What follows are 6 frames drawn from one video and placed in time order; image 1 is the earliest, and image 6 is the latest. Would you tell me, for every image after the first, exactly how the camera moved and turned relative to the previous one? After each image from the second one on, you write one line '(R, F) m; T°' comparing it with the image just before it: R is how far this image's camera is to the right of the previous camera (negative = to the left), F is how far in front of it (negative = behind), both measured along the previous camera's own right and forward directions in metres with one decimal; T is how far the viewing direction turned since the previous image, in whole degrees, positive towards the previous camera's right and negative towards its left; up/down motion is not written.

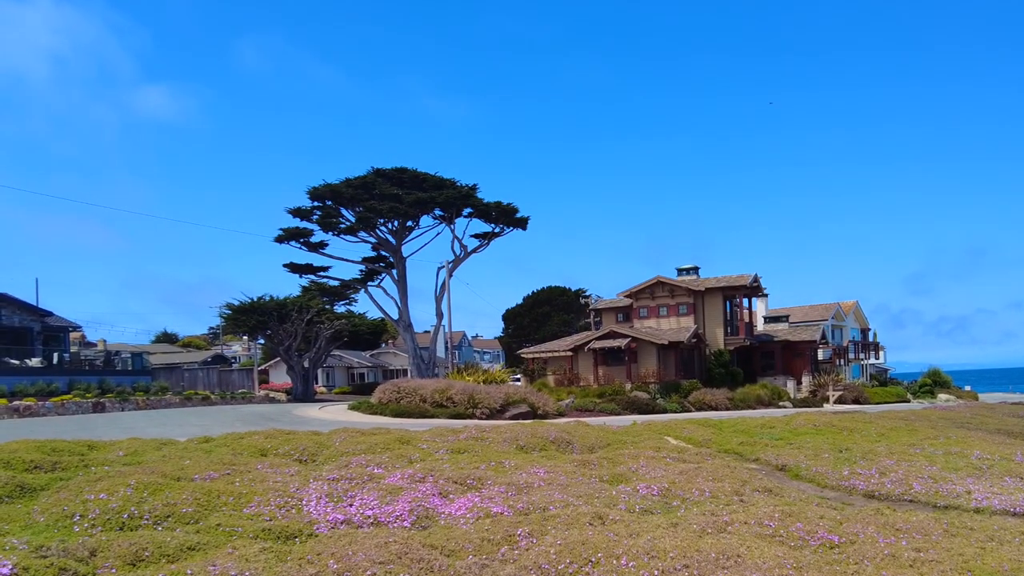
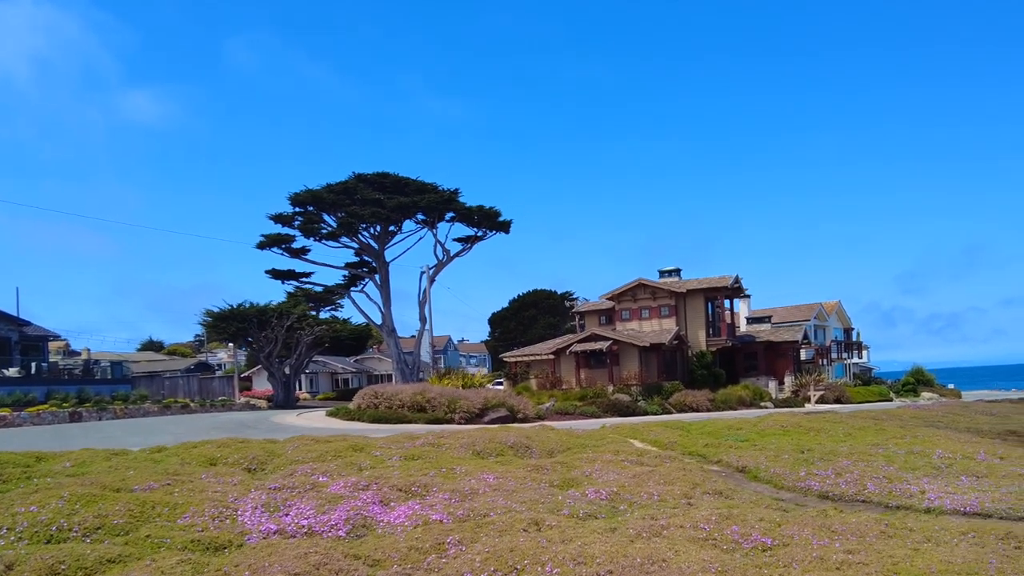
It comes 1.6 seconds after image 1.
(+0.7, +0.1) m; +1°
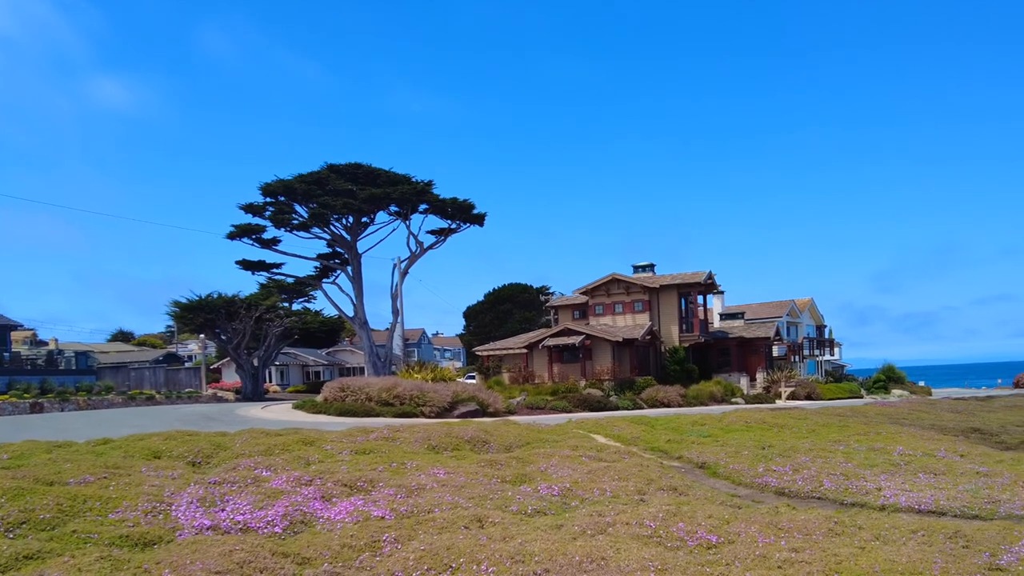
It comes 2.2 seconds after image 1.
(+0.4, +0.3) m; +2°
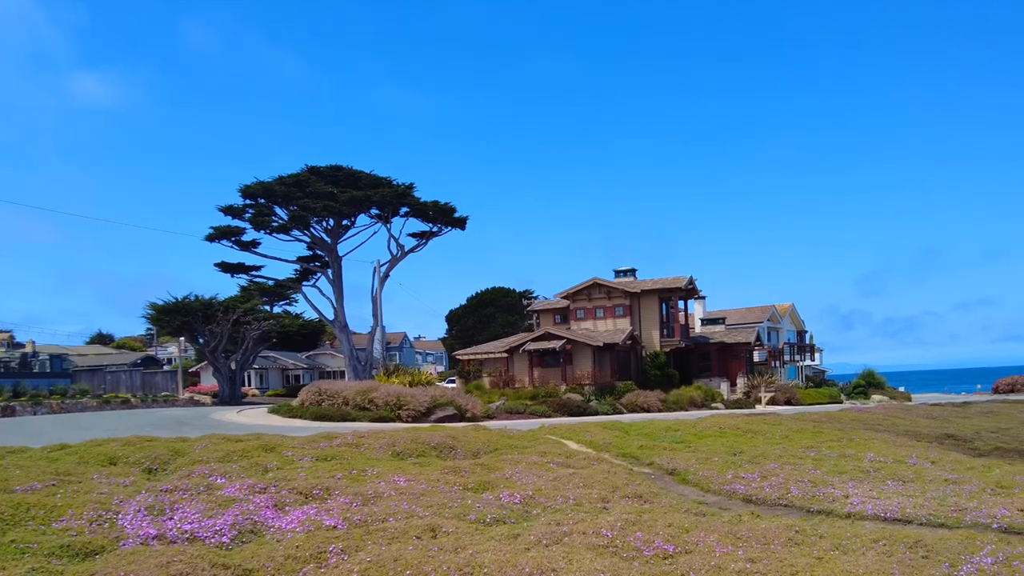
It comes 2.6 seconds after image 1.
(+0.4, +0.2) m; +1°
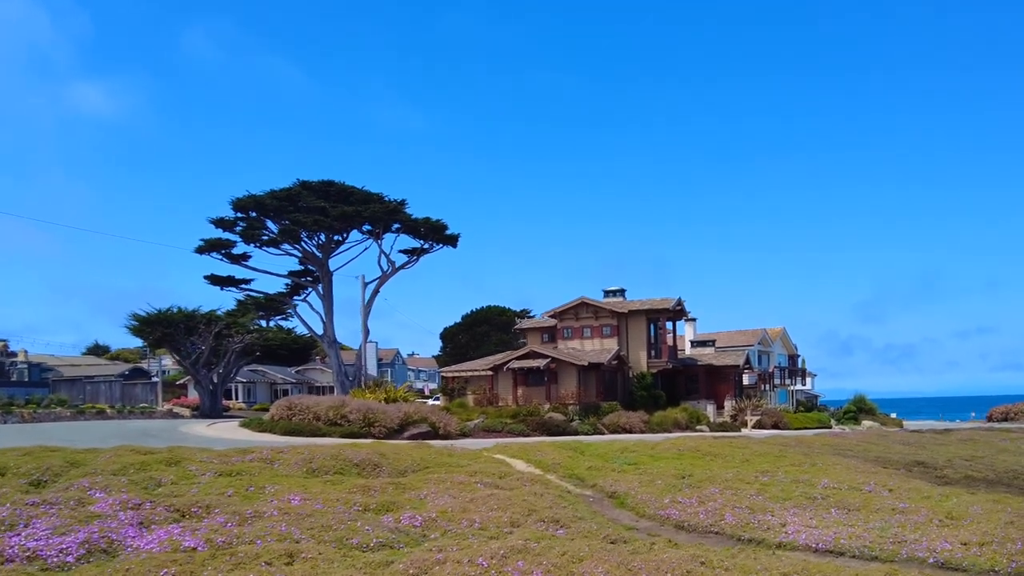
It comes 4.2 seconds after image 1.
(+1.4, +0.8) m; 0°
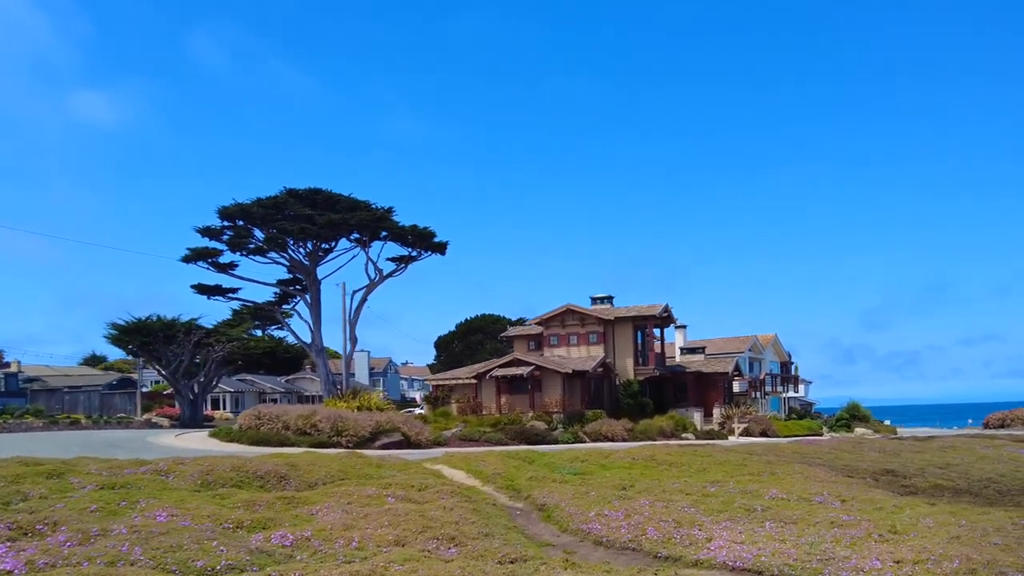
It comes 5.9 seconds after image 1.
(+1.6, +0.9) m; 0°
